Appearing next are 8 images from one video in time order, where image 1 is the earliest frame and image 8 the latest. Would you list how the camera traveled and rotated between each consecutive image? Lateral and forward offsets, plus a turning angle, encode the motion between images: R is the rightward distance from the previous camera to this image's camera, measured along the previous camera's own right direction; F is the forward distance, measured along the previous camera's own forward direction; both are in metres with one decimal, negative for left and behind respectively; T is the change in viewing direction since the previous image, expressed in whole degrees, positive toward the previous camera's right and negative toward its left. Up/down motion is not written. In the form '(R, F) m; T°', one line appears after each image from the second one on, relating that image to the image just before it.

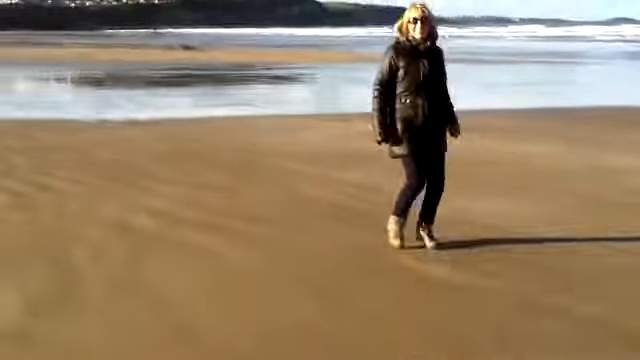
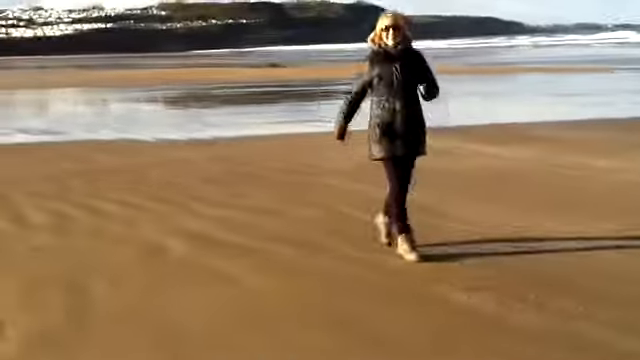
(+0.3, +0.5) m; -6°
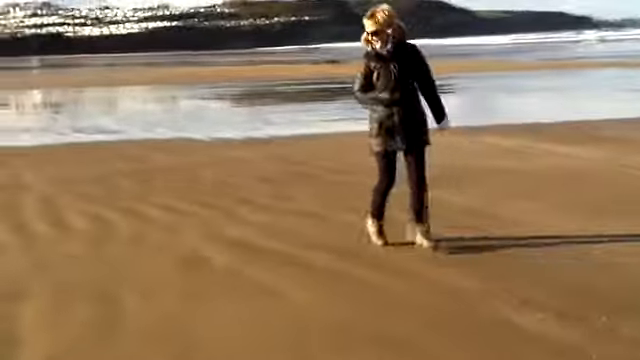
(+0.1, +0.5) m; -4°
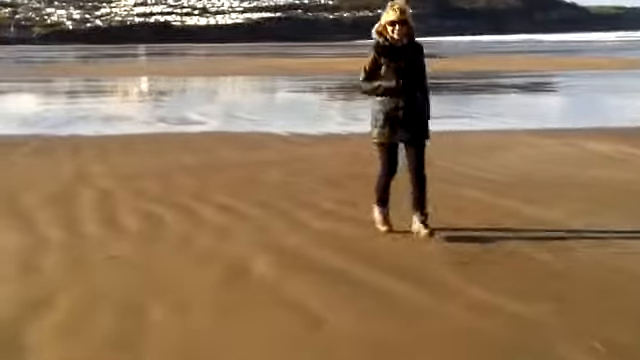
(+0.3, +0.7) m; -7°
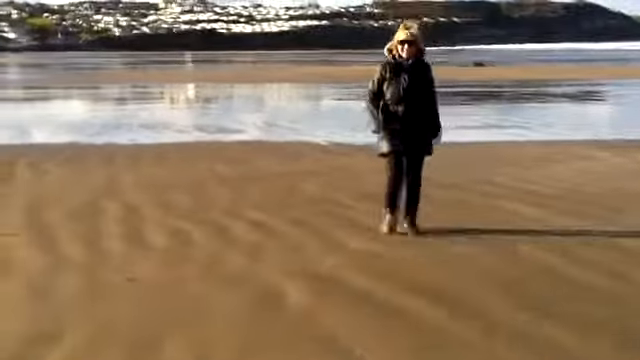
(0.0, +0.6) m; -3°
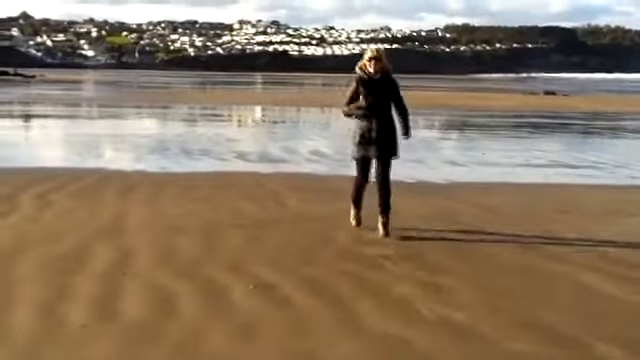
(+0.3, +1.5) m; -5°
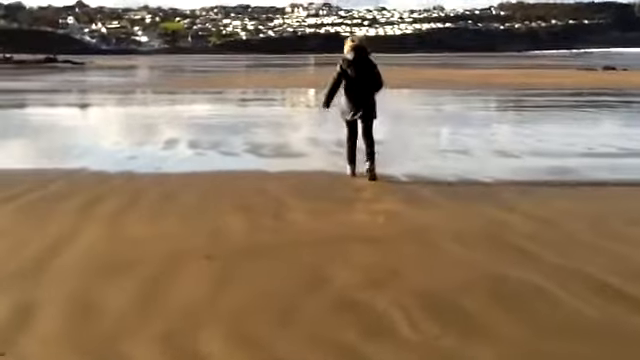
(+0.5, +2.5) m; -4°
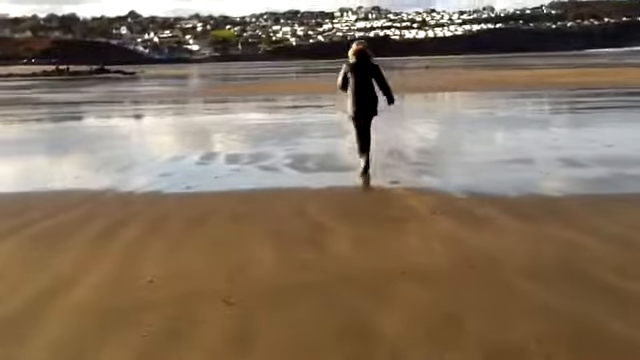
(+0.1, +1.1) m; -4°
